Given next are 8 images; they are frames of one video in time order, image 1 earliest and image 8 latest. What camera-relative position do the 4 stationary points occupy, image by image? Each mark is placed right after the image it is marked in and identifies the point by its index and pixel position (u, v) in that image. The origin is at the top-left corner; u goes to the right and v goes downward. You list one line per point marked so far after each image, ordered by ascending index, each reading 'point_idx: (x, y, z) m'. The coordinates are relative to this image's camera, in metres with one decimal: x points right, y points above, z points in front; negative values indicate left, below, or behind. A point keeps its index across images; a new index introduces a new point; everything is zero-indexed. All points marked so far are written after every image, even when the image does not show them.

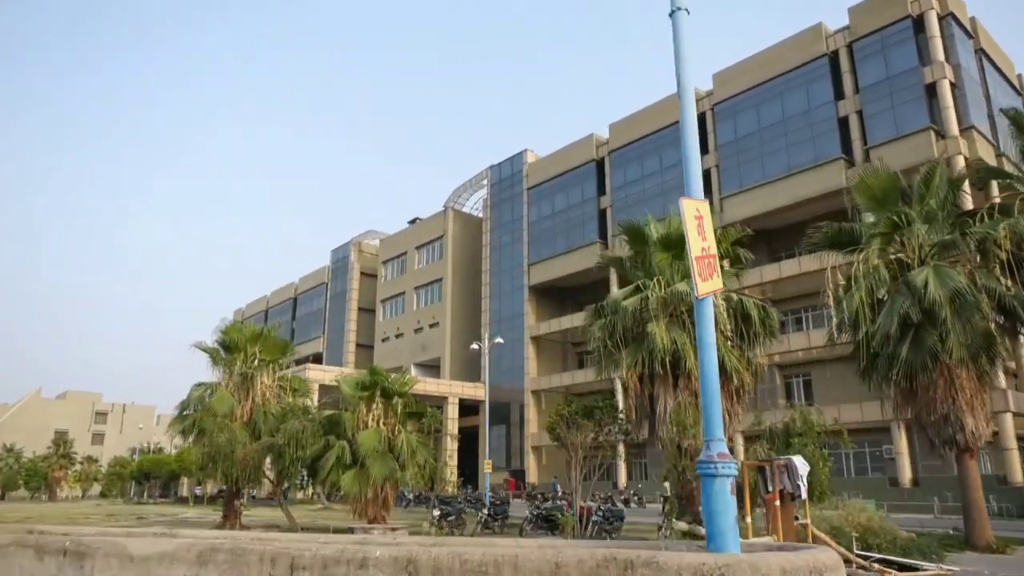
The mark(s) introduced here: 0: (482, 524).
0: (-0.8, -6.6, +19.6) m
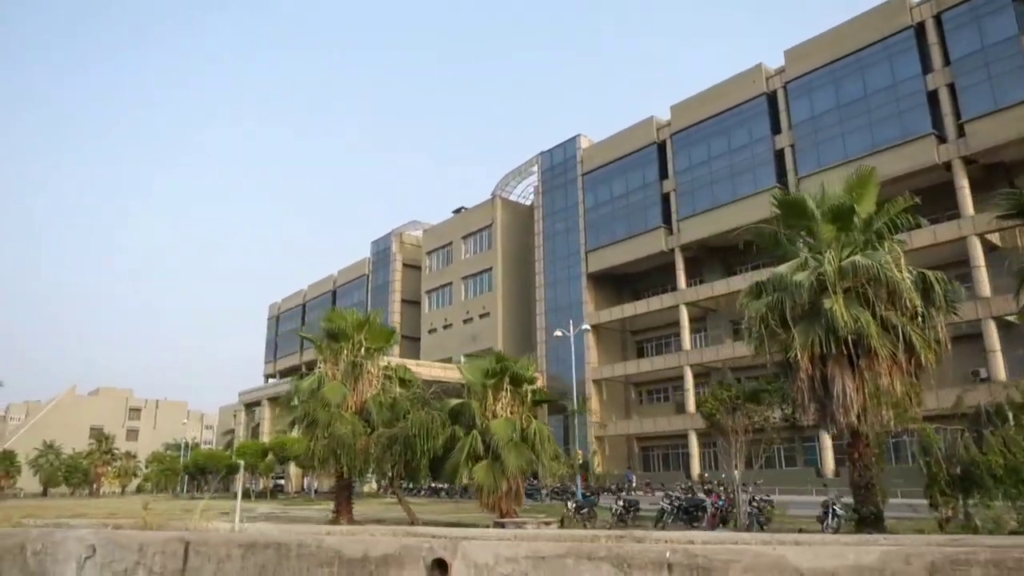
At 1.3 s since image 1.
0: (+2.7, -6.0, +18.5) m
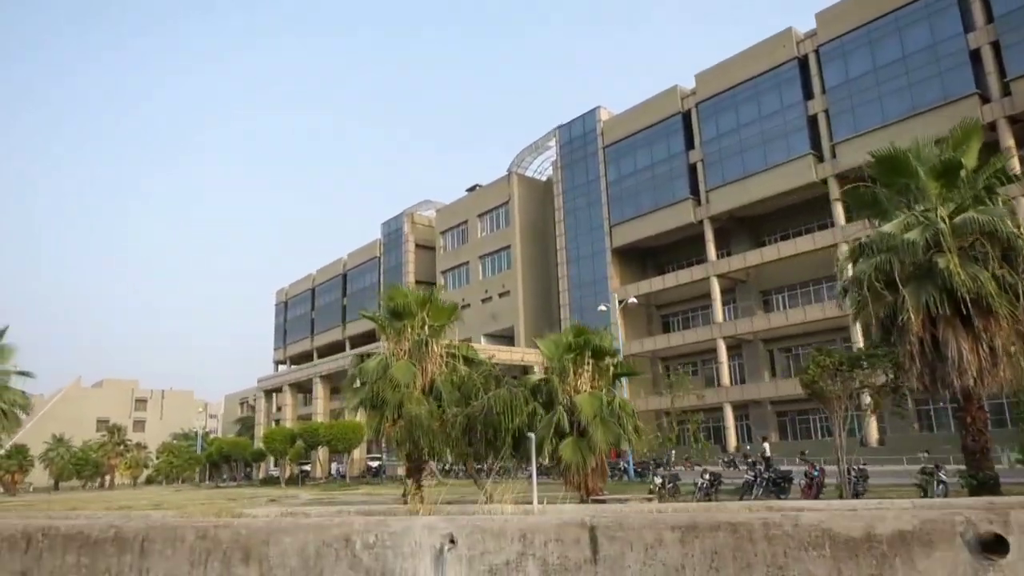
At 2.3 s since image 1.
0: (+4.9, -5.2, +18.1) m
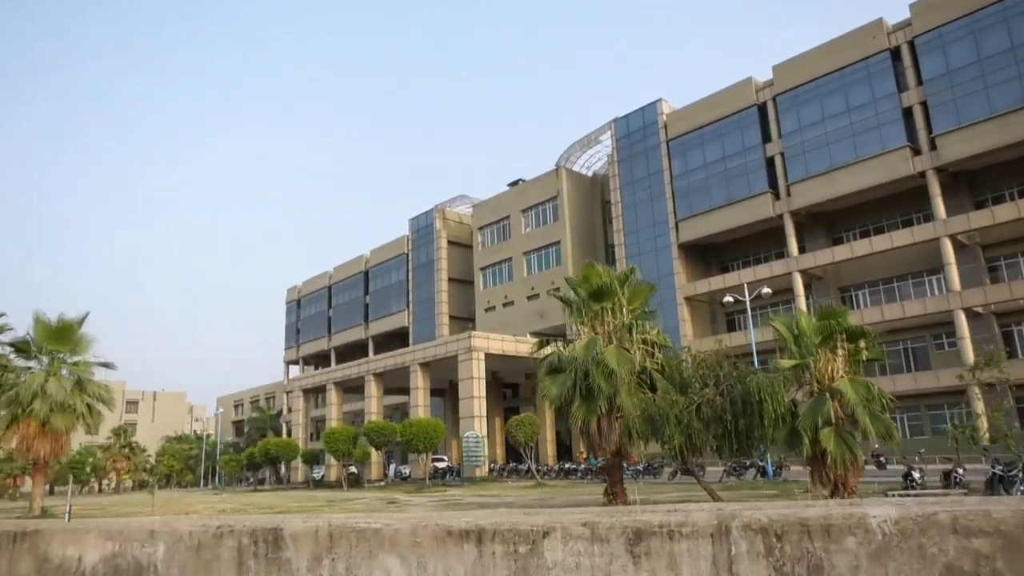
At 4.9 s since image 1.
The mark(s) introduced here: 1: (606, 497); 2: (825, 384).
0: (+10.4, -4.7, +16.6) m
1: (+2.5, -5.4, +18.2) m
2: (+7.0, -2.1, +15.8) m
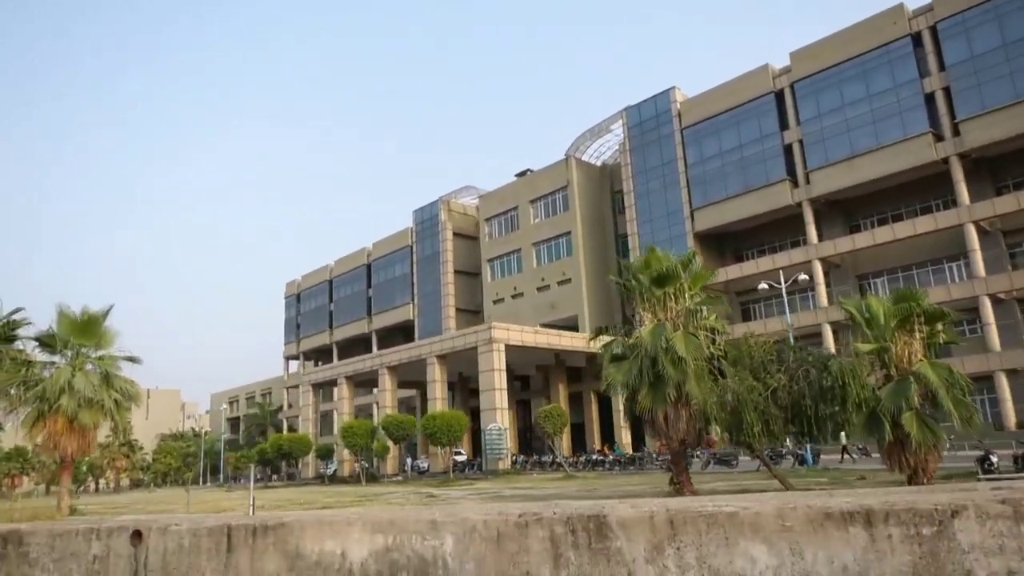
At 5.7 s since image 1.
0: (+12.1, -4.3, +16.4) m
1: (+4.1, -5.1, +17.8) m
2: (+8.6, -1.7, +15.5) m
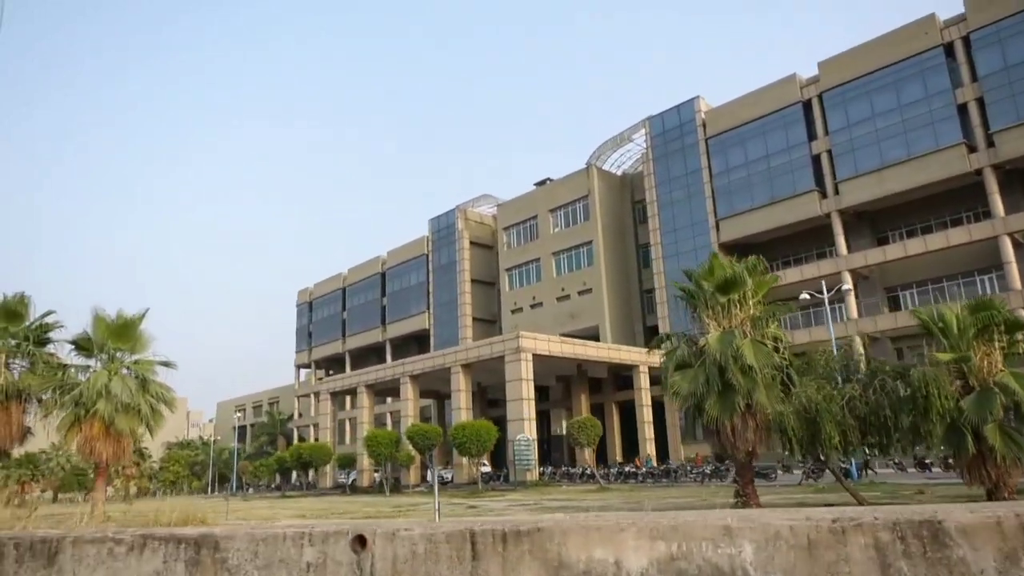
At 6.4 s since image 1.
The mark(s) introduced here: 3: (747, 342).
0: (+13.6, -4.5, +16.0) m
1: (+5.6, -5.2, +17.4) m
2: (+10.2, -1.9, +15.1) m
3: (+5.5, -1.3, +16.6) m
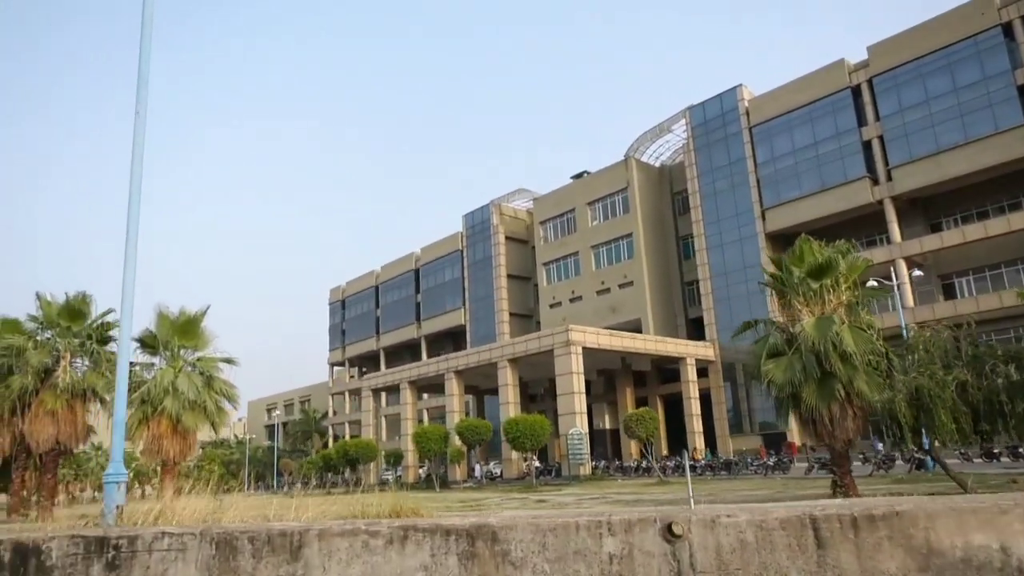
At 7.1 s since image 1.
0: (+15.7, -4.0, +15.2) m
1: (+7.7, -4.9, +16.9) m
2: (+12.2, -1.5, +14.4) m
3: (+7.6, -0.9, +16.1) m
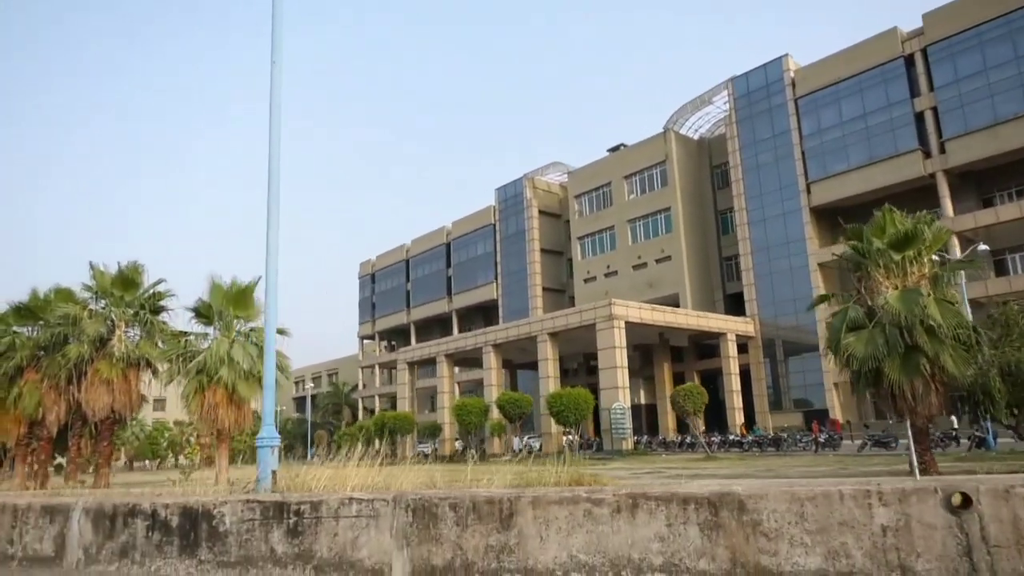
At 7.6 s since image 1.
0: (+17.3, -3.5, +14.6) m
1: (+9.4, -4.2, +16.5) m
2: (+13.9, -1.0, +13.8) m
3: (+9.3, -0.3, +15.6) m
